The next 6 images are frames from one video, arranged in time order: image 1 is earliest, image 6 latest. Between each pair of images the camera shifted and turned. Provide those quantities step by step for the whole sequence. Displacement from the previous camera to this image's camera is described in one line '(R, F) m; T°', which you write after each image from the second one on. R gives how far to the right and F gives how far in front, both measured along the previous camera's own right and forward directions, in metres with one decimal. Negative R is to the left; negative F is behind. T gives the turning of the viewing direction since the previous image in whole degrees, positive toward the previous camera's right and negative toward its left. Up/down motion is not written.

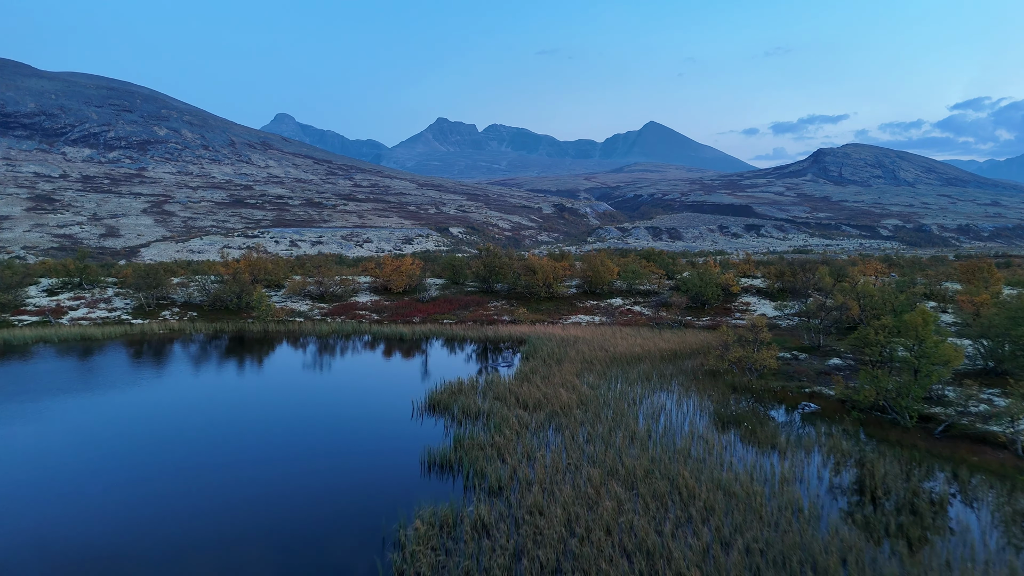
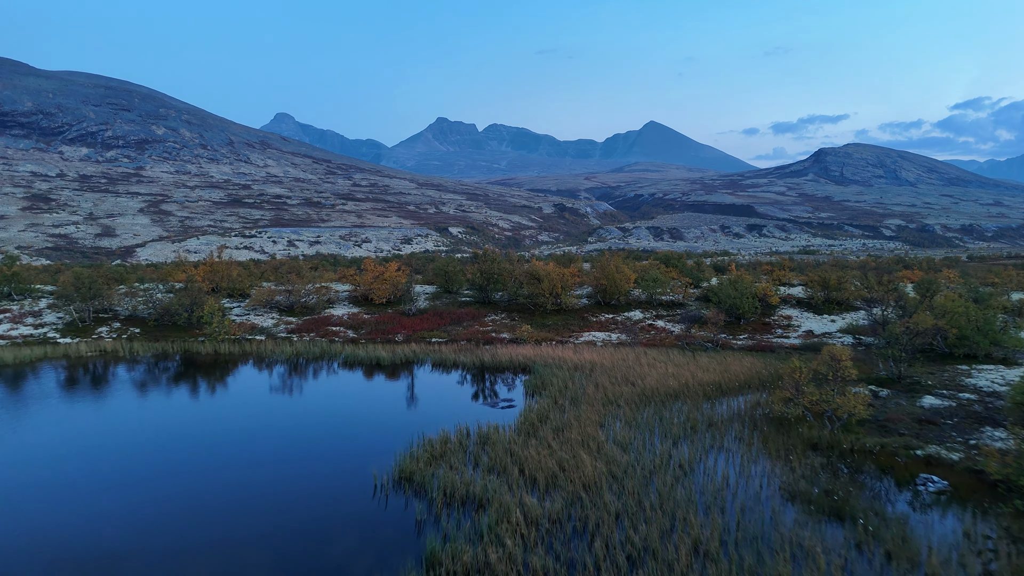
(-0.1, +3.6) m; 0°
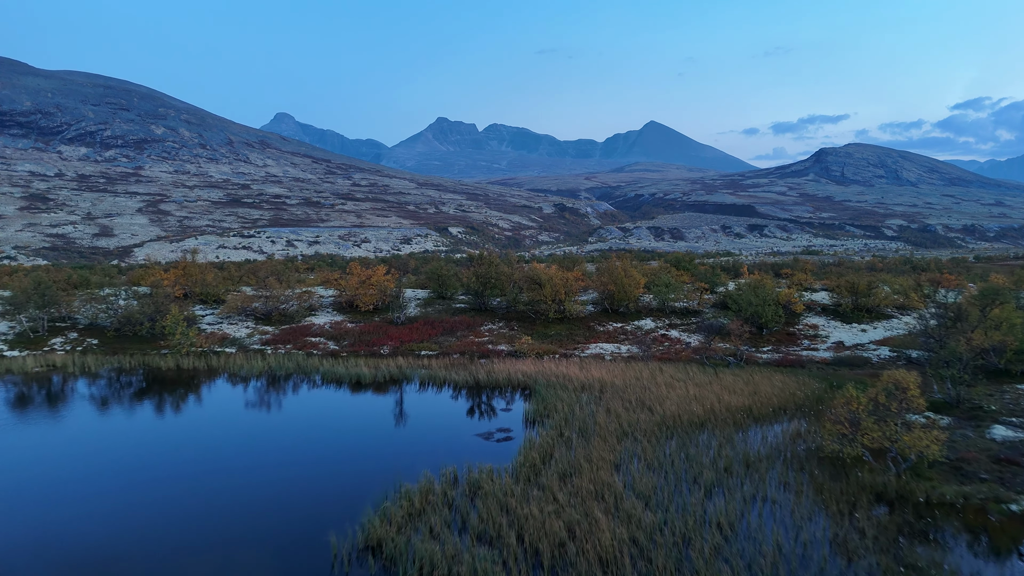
(+0.1, +1.9) m; 0°
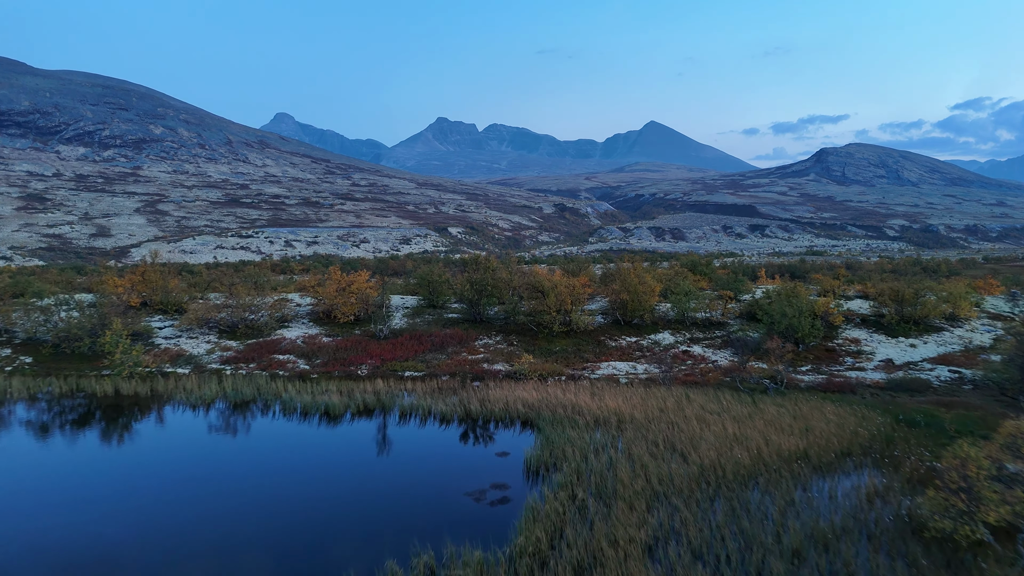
(0.0, +2.4) m; 0°
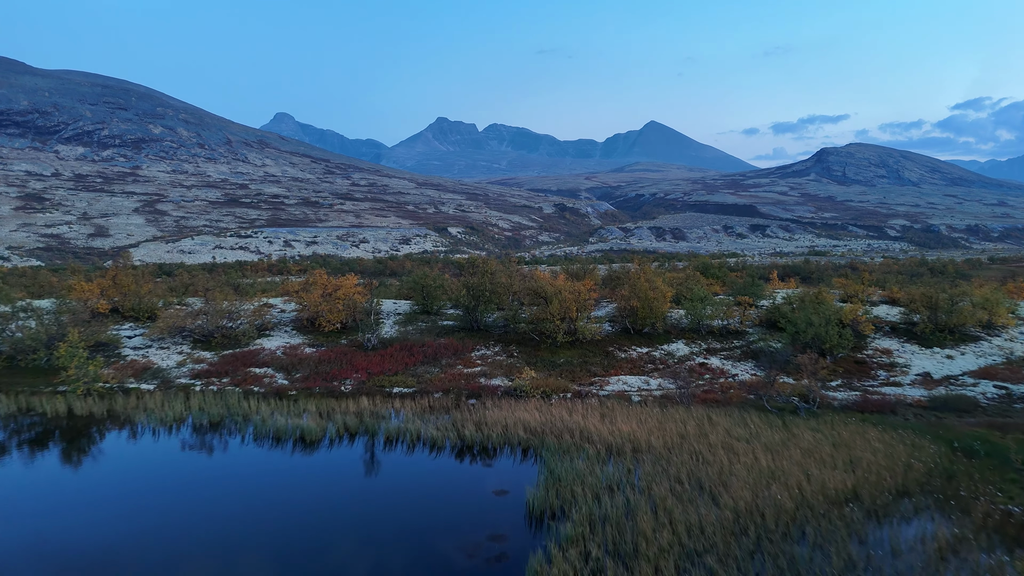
(0.0, +1.4) m; 0°
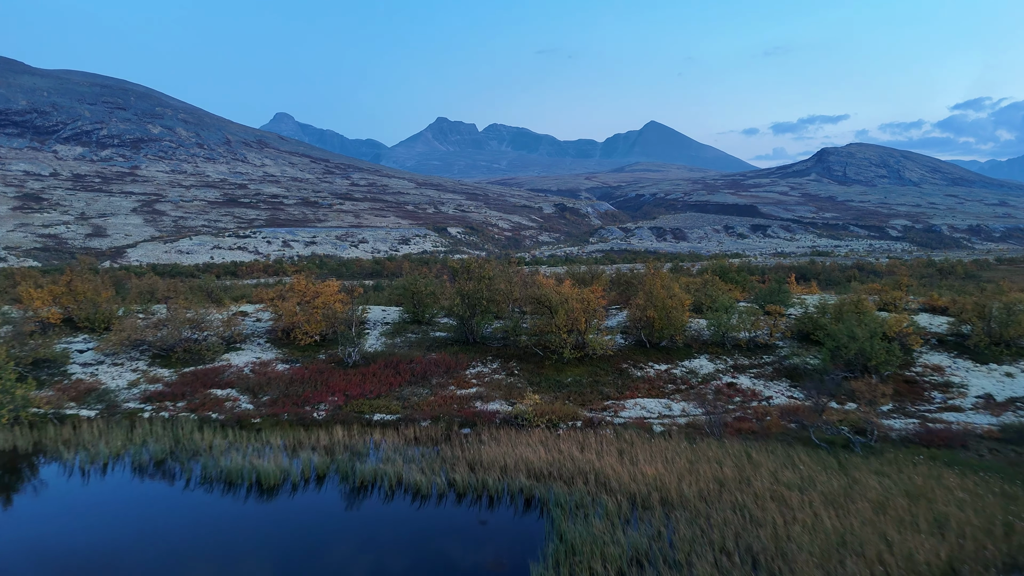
(0.0, +1.9) m; 0°
